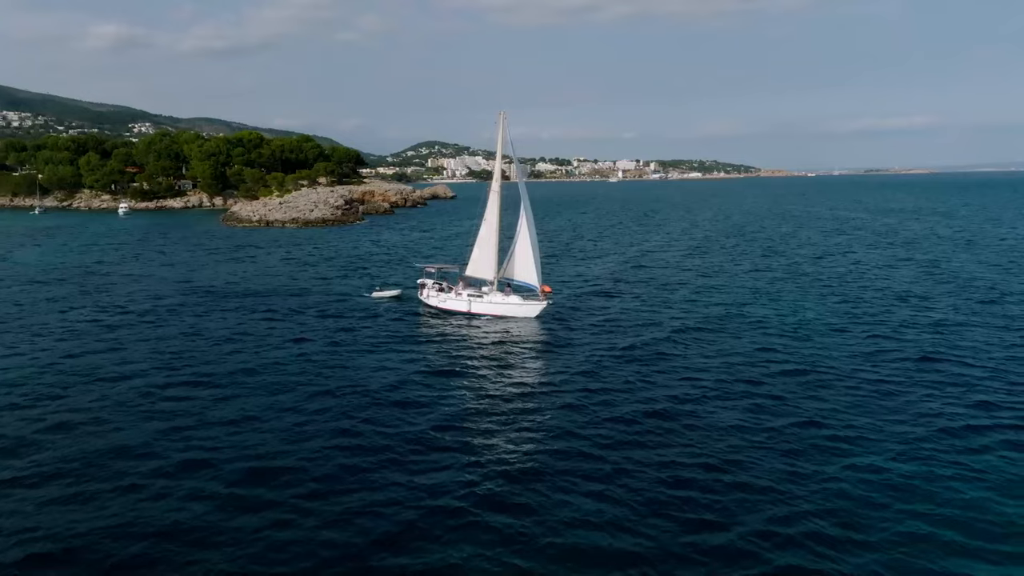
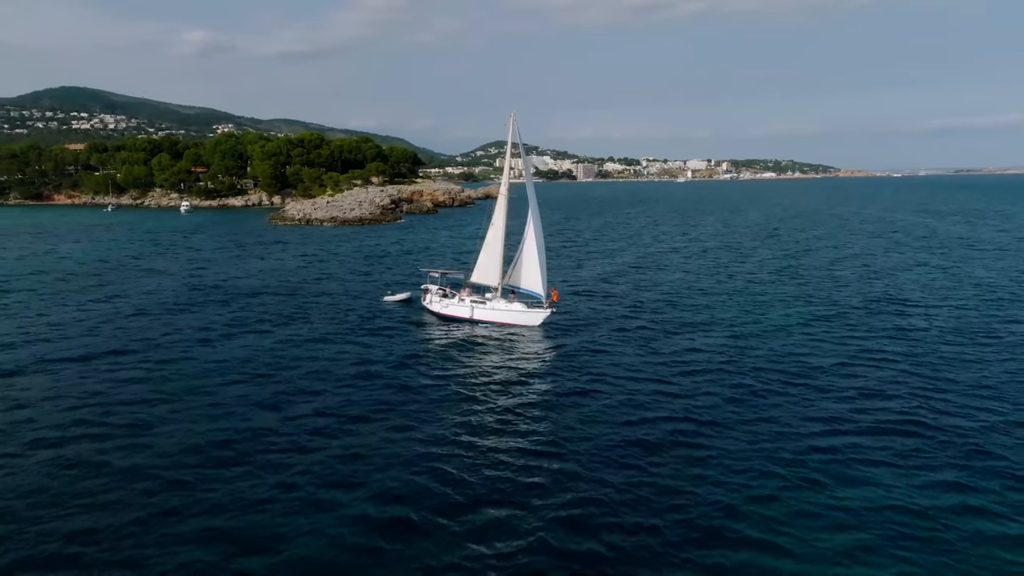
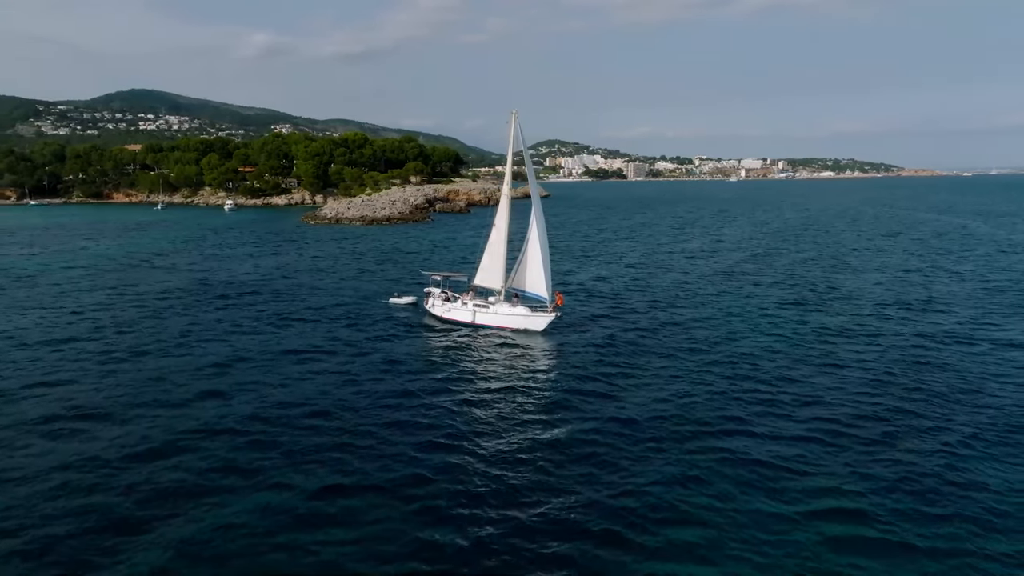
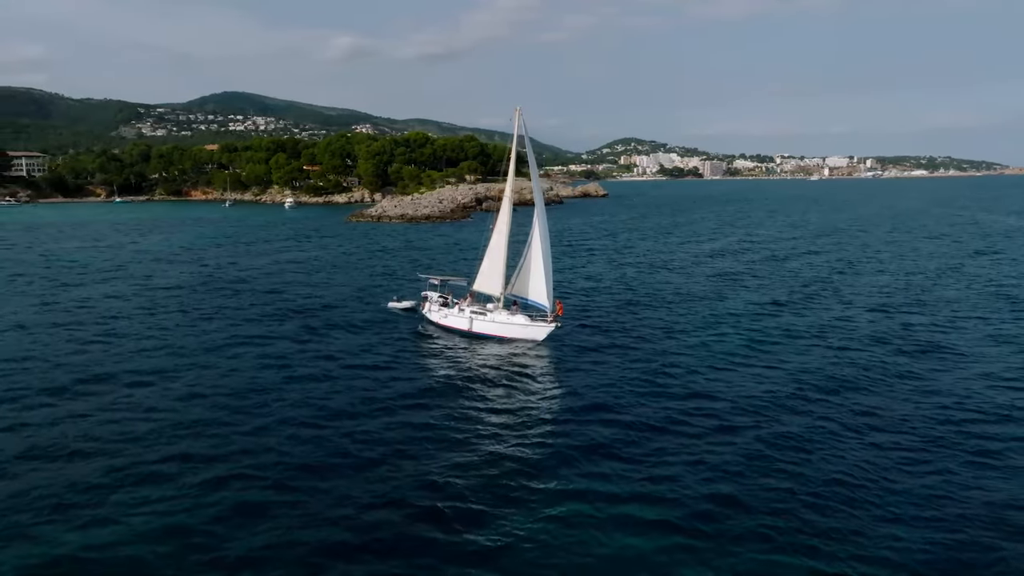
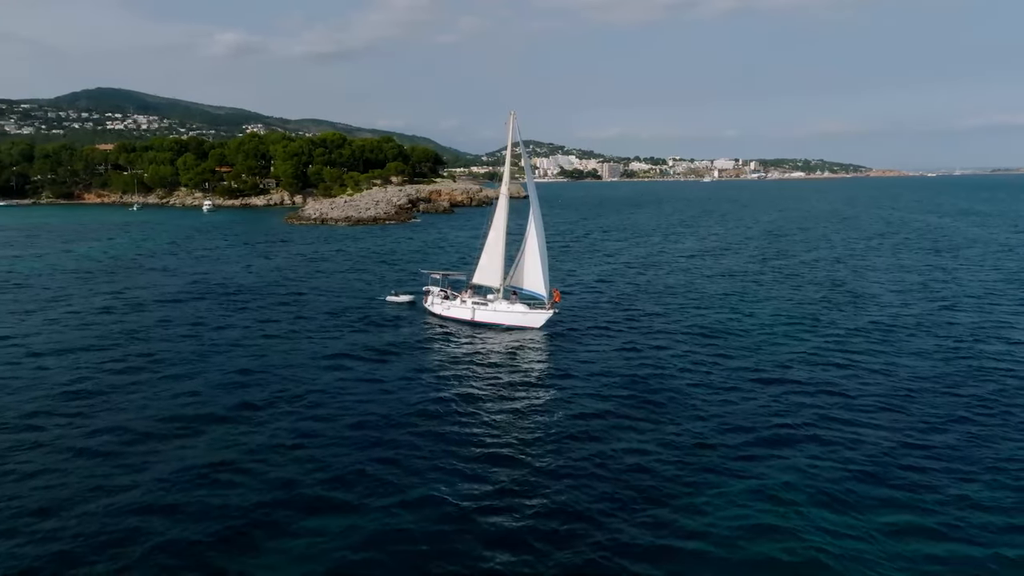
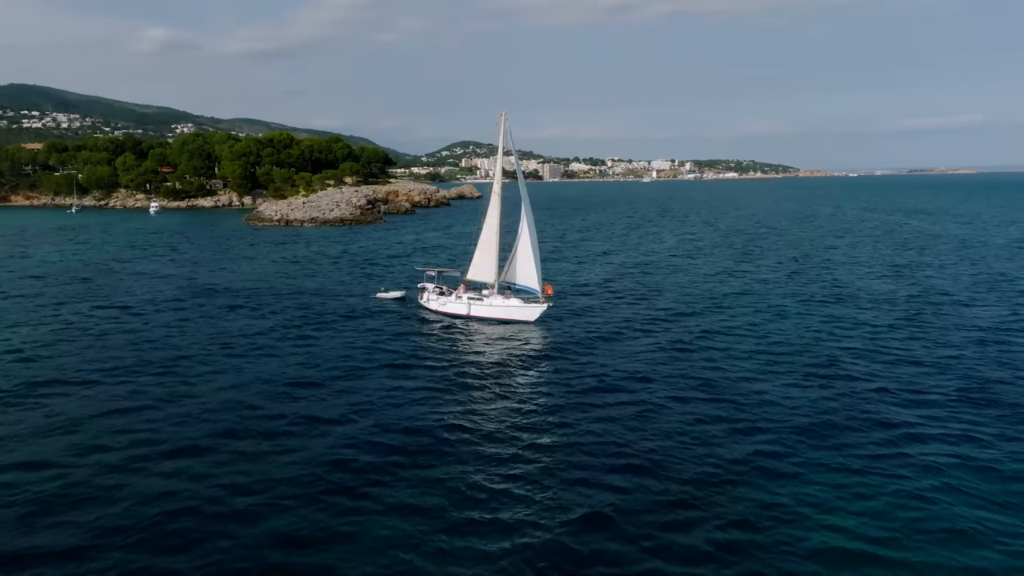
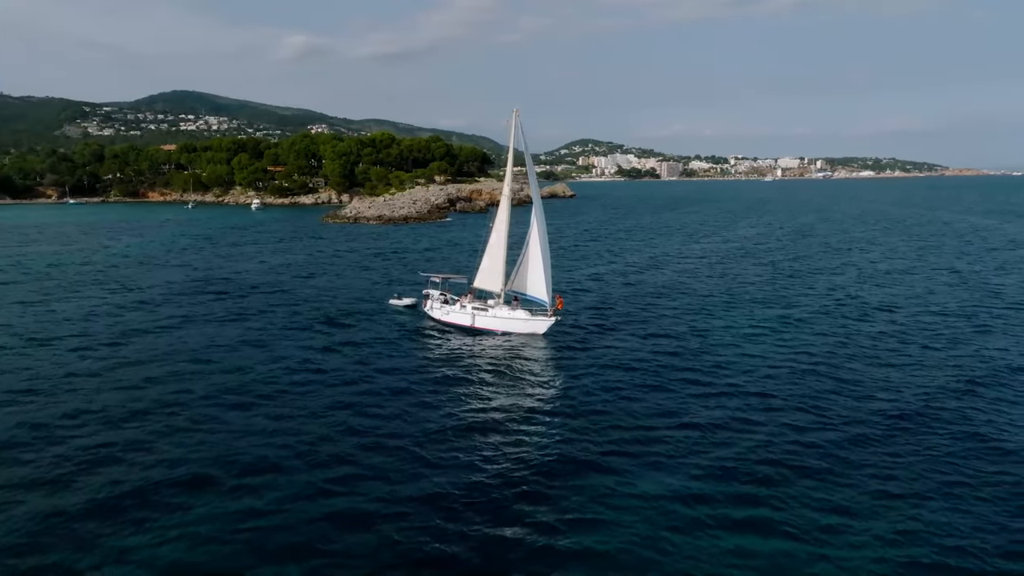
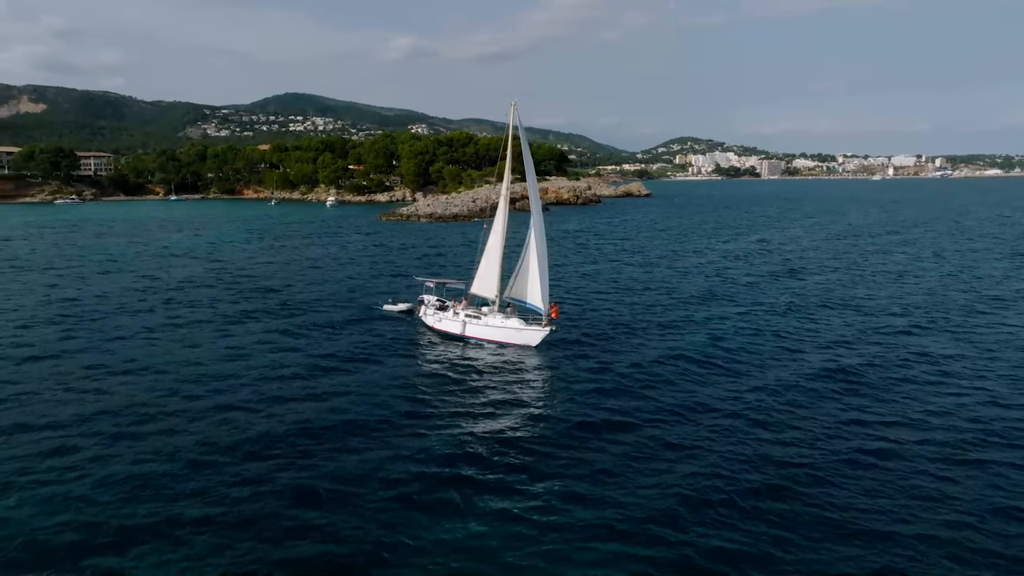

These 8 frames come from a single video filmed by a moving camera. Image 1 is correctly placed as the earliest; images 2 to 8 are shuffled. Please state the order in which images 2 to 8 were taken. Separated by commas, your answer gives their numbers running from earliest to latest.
6, 2, 5, 3, 7, 4, 8
